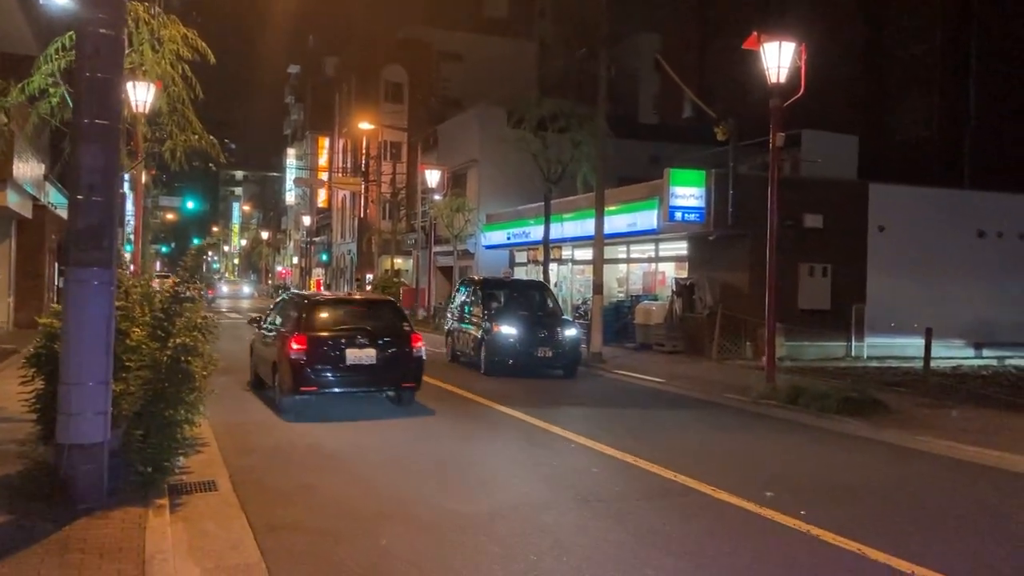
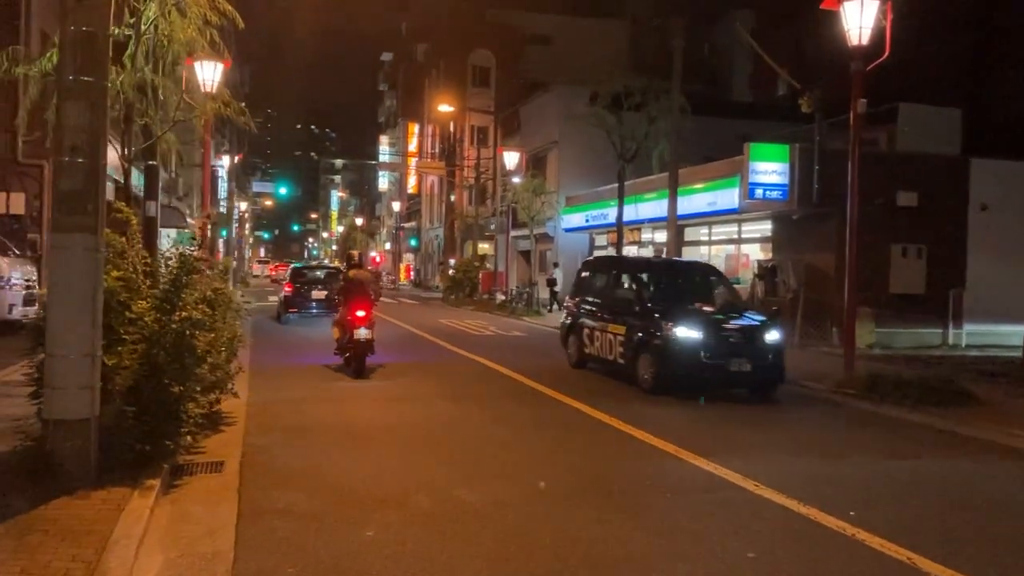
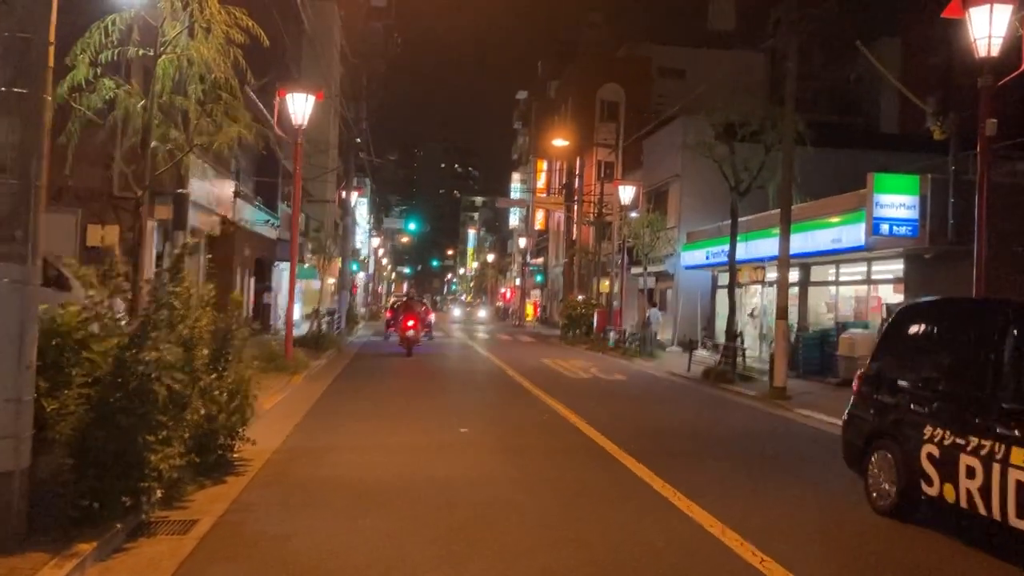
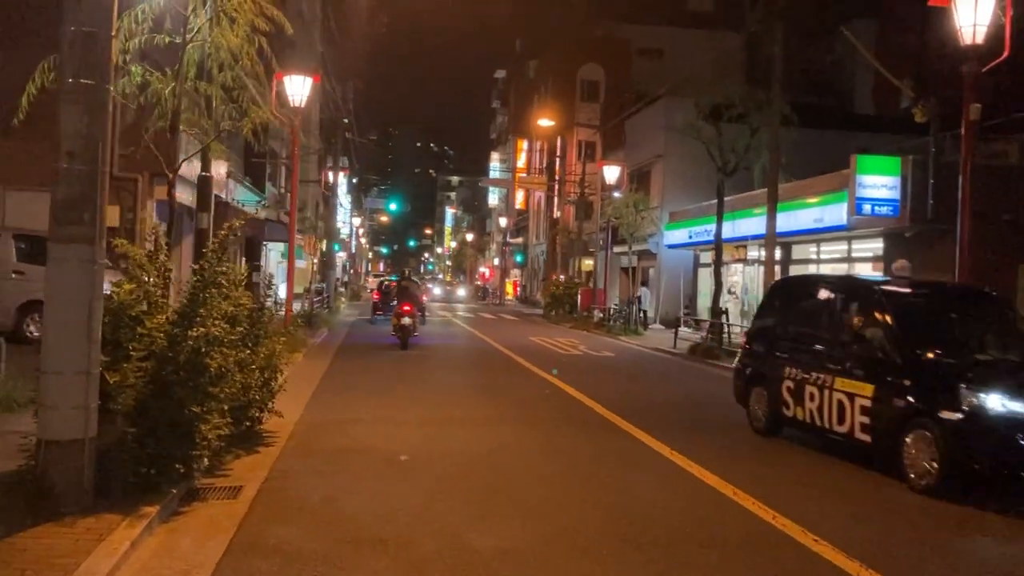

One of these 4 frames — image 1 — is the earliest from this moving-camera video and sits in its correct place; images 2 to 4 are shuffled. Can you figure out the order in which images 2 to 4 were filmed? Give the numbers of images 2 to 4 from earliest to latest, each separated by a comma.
2, 4, 3
